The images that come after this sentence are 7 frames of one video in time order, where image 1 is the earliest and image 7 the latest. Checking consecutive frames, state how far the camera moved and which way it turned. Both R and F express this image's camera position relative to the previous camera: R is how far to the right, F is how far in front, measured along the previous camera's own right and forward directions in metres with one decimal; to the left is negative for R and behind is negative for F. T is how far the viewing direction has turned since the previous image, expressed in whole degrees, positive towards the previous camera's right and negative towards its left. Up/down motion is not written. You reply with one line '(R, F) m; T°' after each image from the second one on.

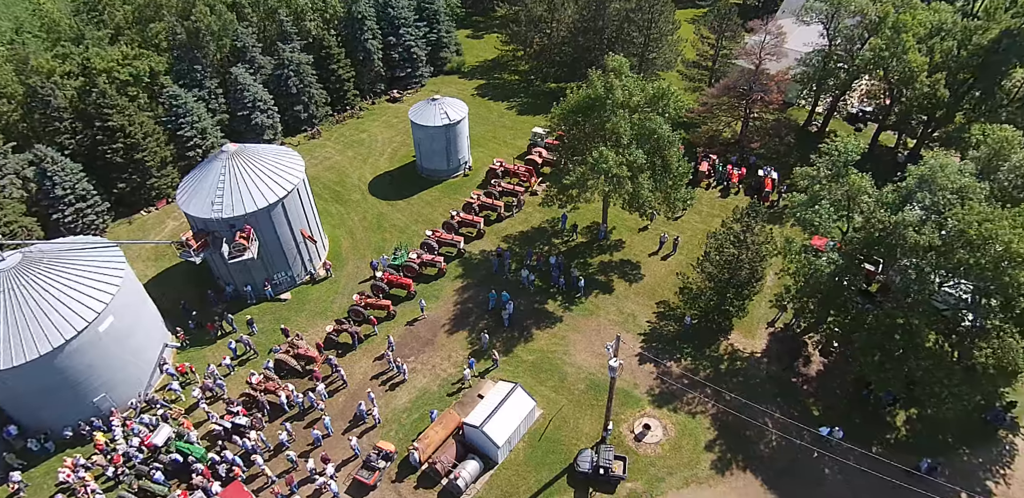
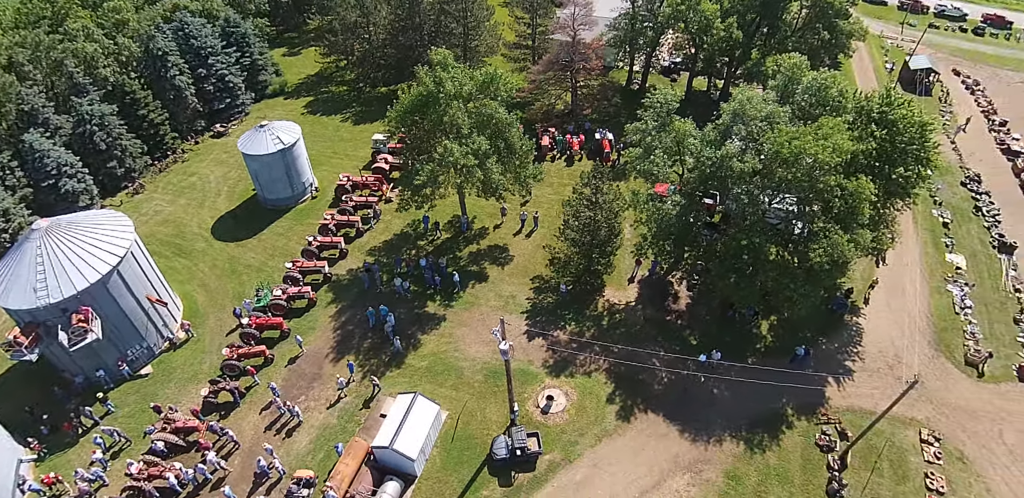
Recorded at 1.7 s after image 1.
(+2.5, +0.1) m; +10°
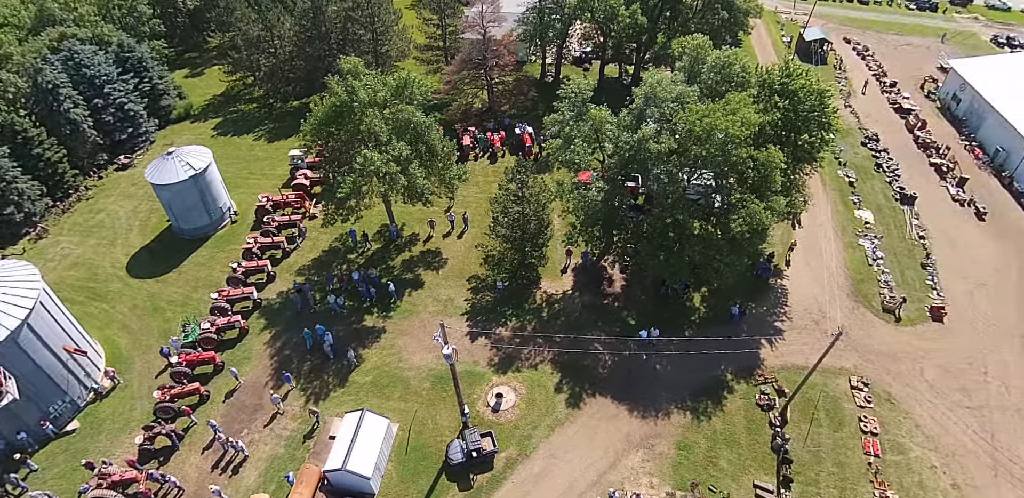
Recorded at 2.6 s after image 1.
(+1.2, 0.0) m; +5°
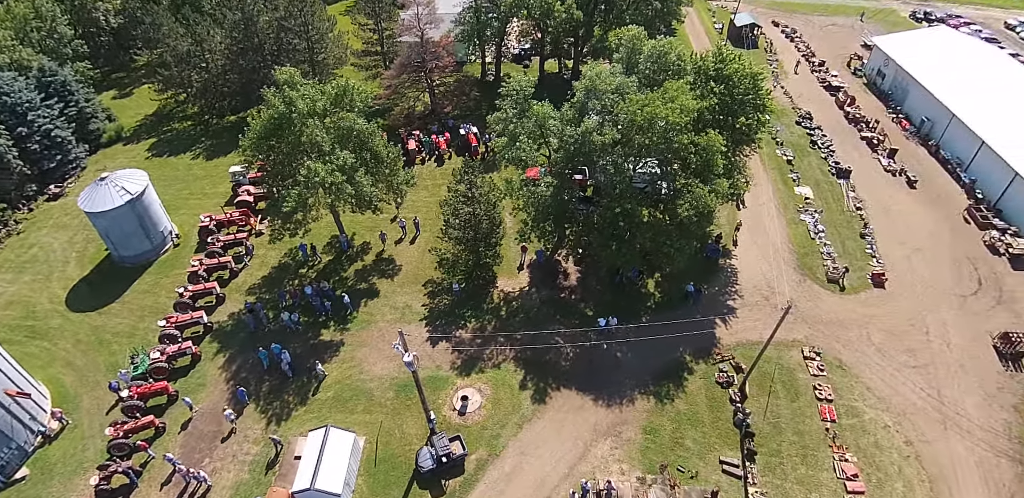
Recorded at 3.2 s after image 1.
(+0.8, 0.0) m; +4°
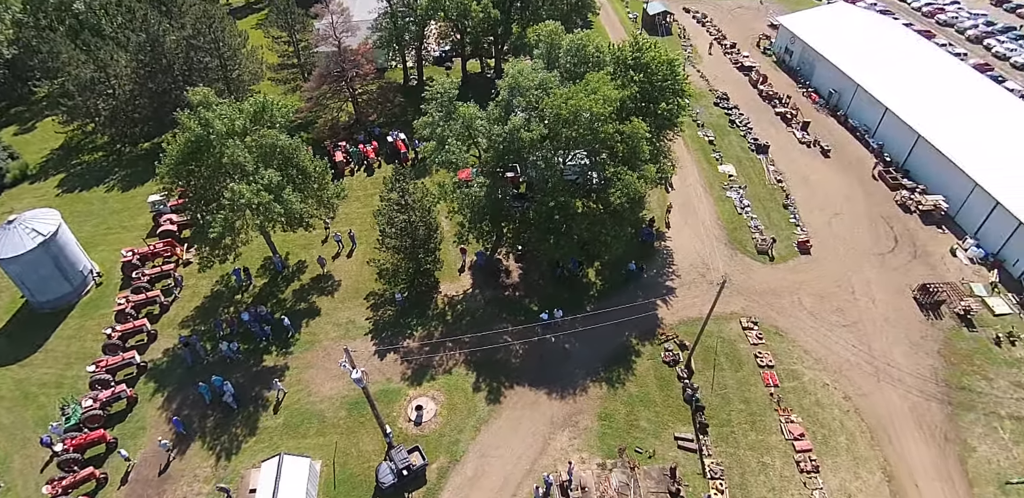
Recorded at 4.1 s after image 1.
(+1.2, 0.0) m; +4°
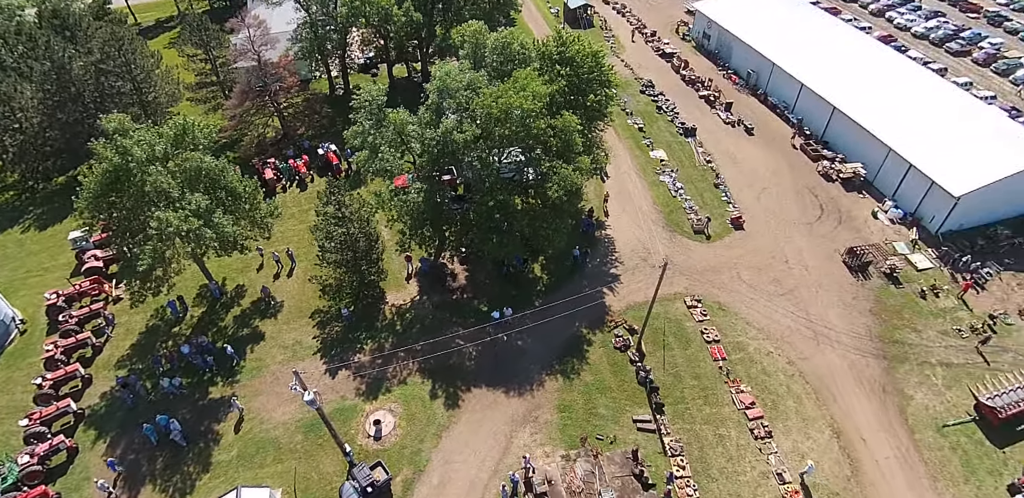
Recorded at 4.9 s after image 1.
(+1.0, 0.0) m; +4°
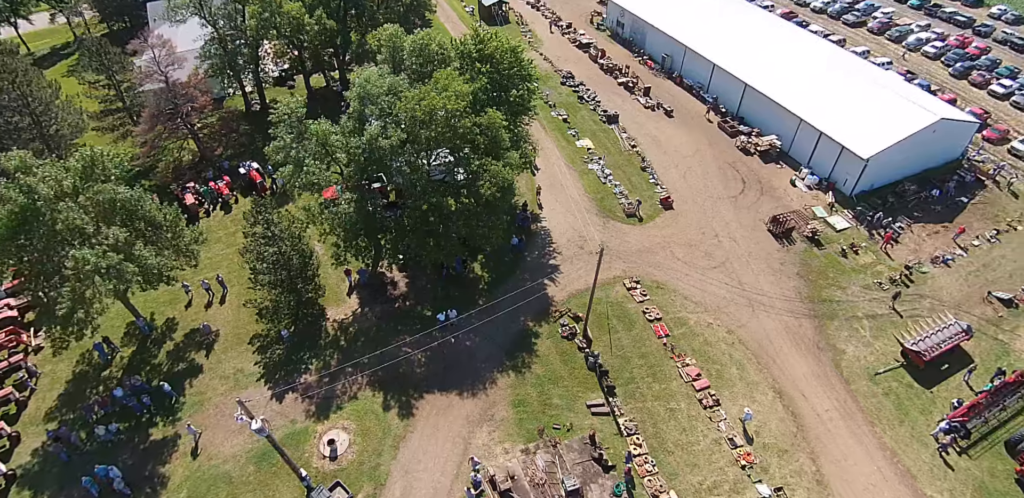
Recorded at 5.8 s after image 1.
(+1.0, -0.1) m; +5°
